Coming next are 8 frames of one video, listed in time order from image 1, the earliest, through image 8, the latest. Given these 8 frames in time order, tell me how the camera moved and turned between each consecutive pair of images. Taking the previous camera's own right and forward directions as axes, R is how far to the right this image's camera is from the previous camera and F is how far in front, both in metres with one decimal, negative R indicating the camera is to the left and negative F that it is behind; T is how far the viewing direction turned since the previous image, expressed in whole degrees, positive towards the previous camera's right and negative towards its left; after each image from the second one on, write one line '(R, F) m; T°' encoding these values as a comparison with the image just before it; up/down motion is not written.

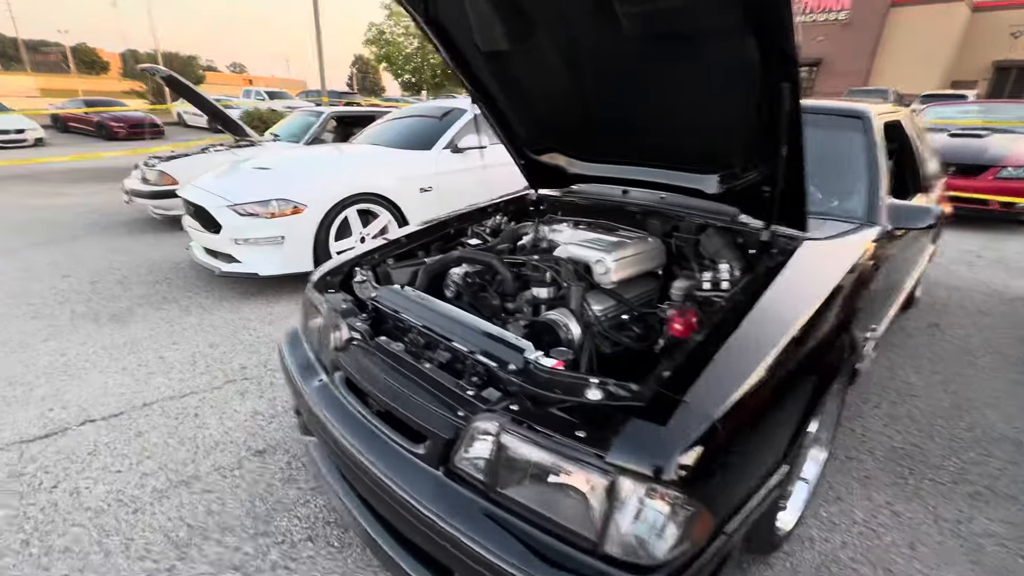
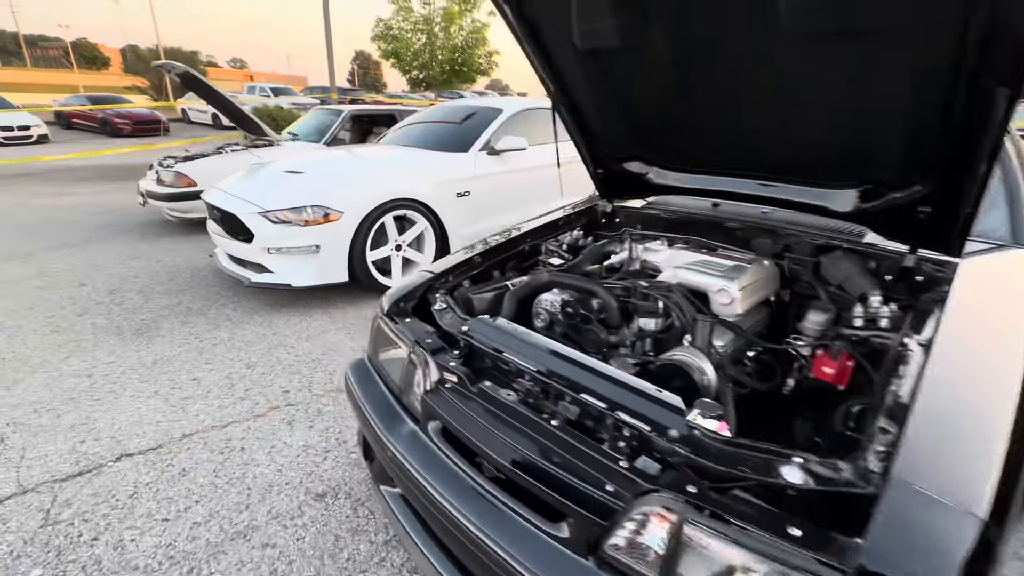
(-0.4, +0.2) m; 0°
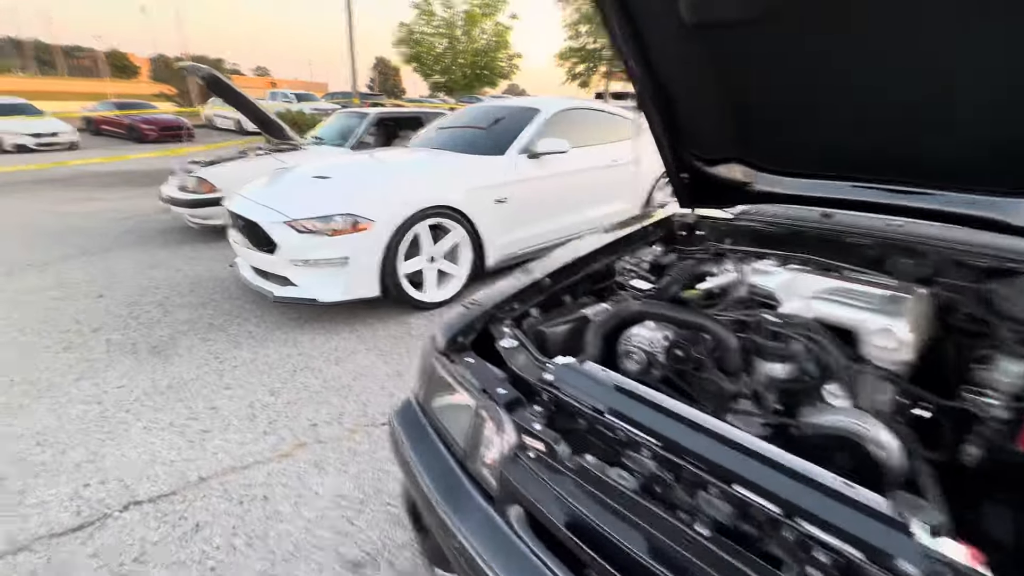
(-0.2, +0.3) m; -2°
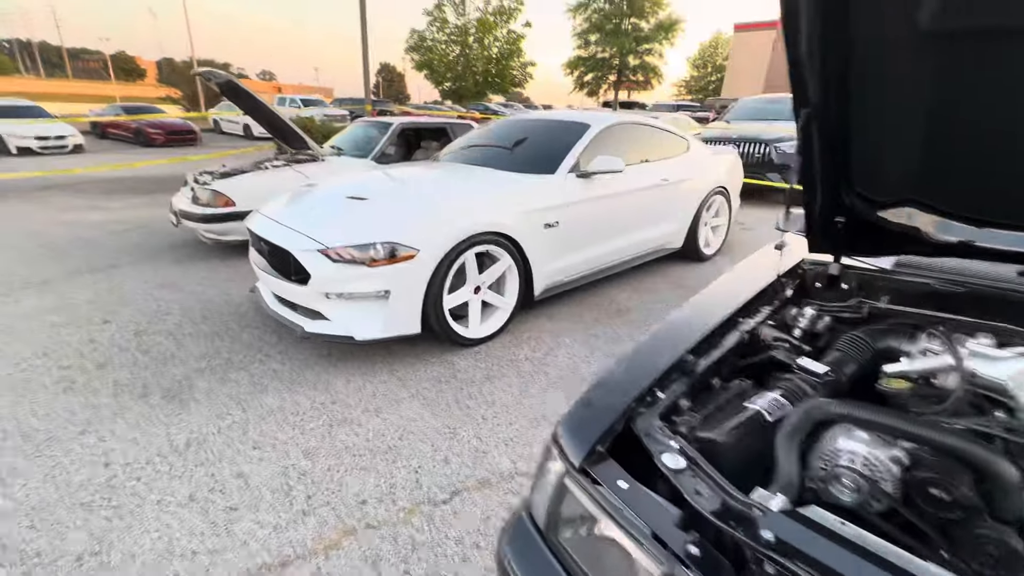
(-0.4, +0.4) m; 0°
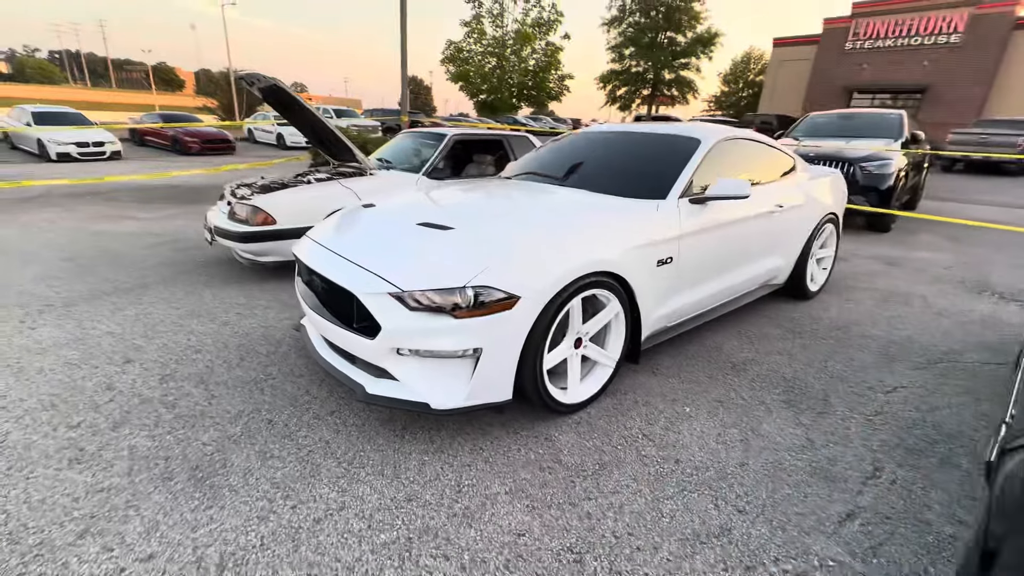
(-0.5, +0.6) m; -2°
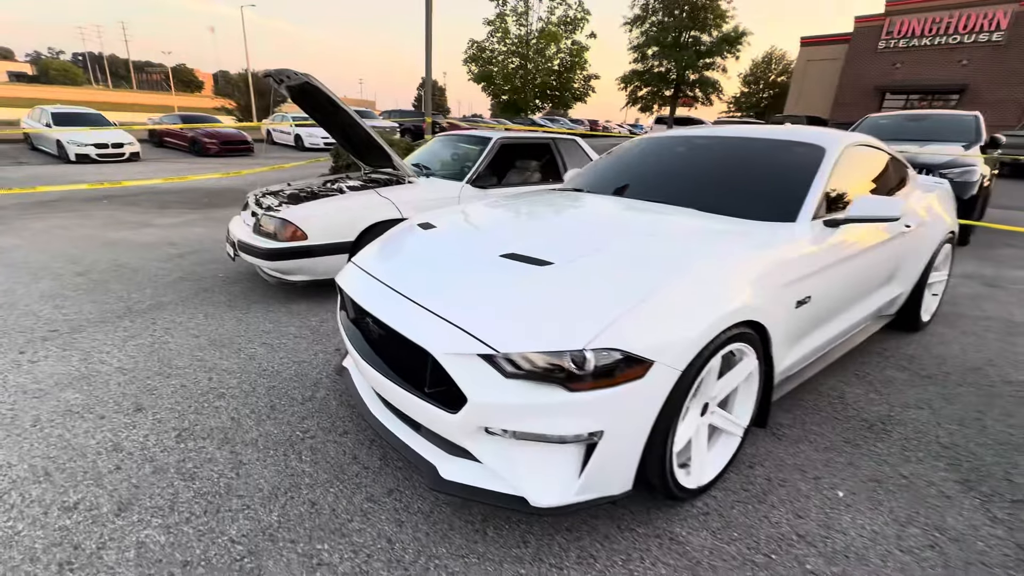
(-0.4, +0.6) m; -1°
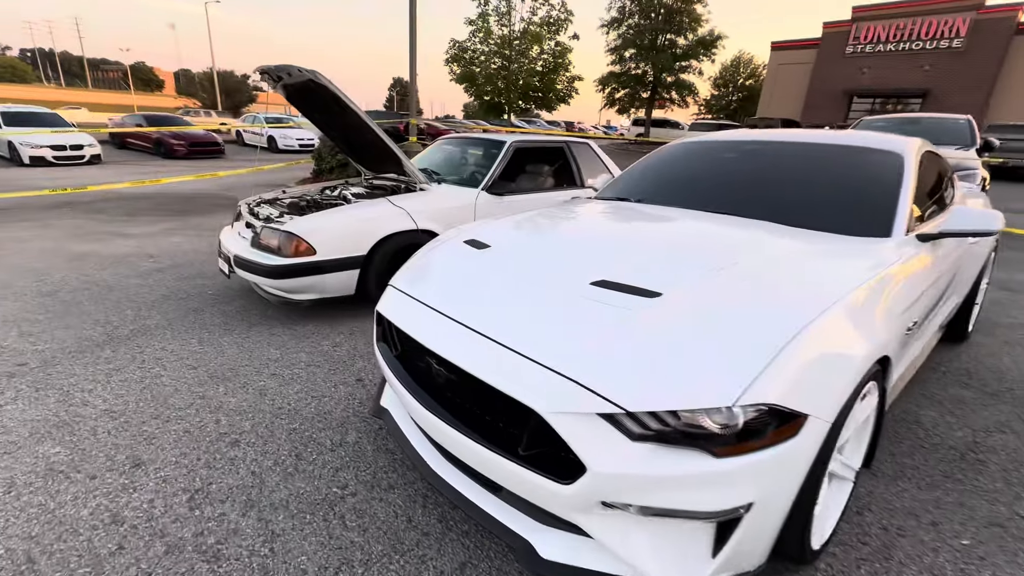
(-0.4, +0.3) m; +3°
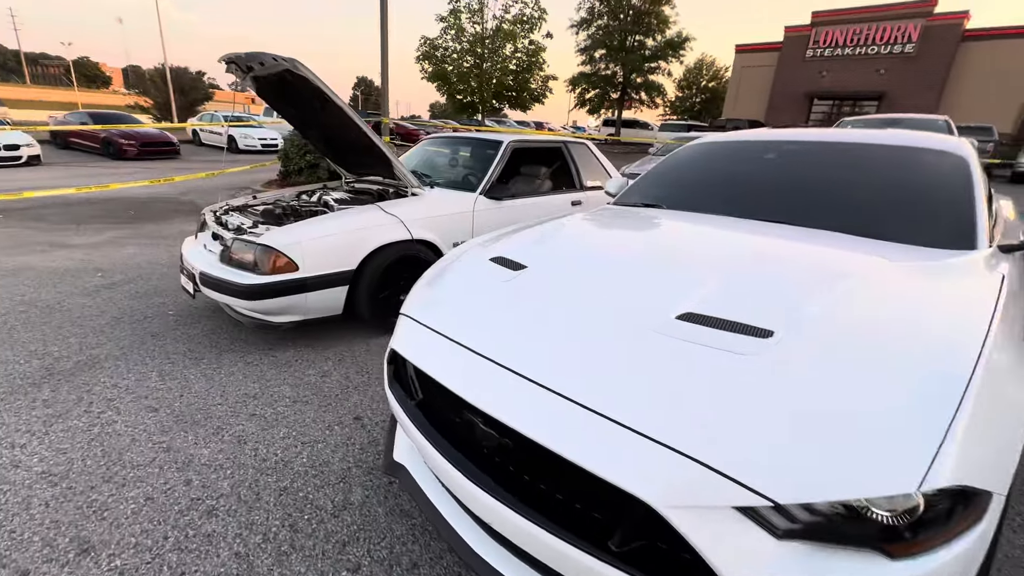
(-0.3, +0.4) m; +4°
